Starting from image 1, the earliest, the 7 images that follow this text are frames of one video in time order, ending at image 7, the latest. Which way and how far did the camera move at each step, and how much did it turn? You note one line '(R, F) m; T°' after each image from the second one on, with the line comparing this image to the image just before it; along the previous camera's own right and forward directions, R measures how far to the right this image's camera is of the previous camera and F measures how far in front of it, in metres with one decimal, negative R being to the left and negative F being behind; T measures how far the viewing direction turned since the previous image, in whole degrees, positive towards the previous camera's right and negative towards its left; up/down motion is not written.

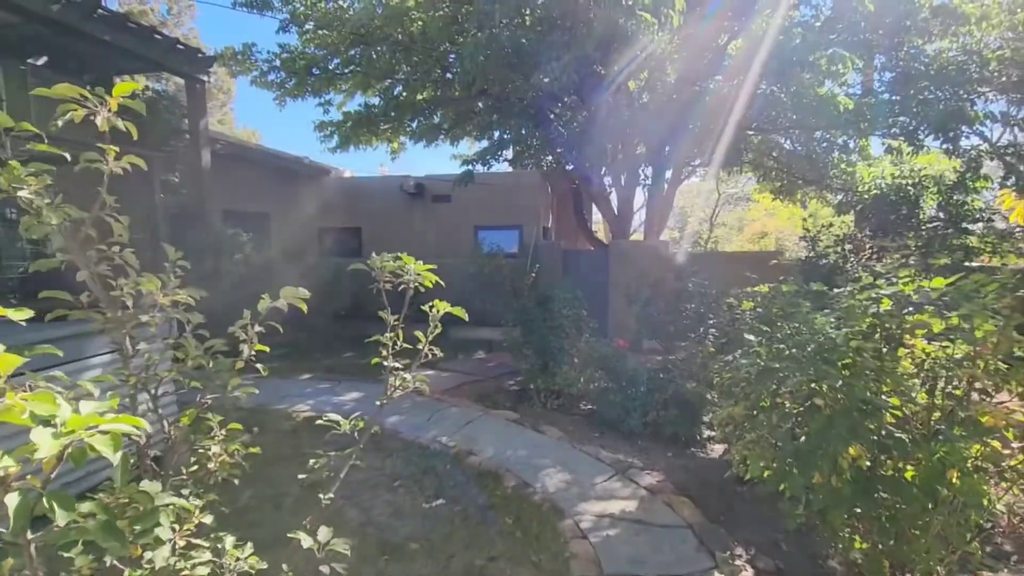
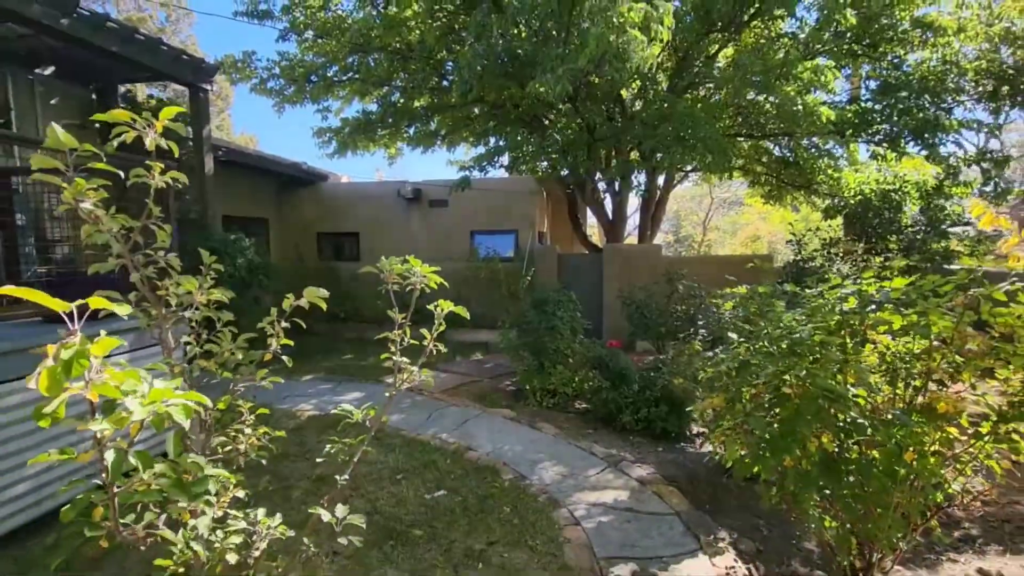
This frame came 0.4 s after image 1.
(0.0, -0.2) m; 0°
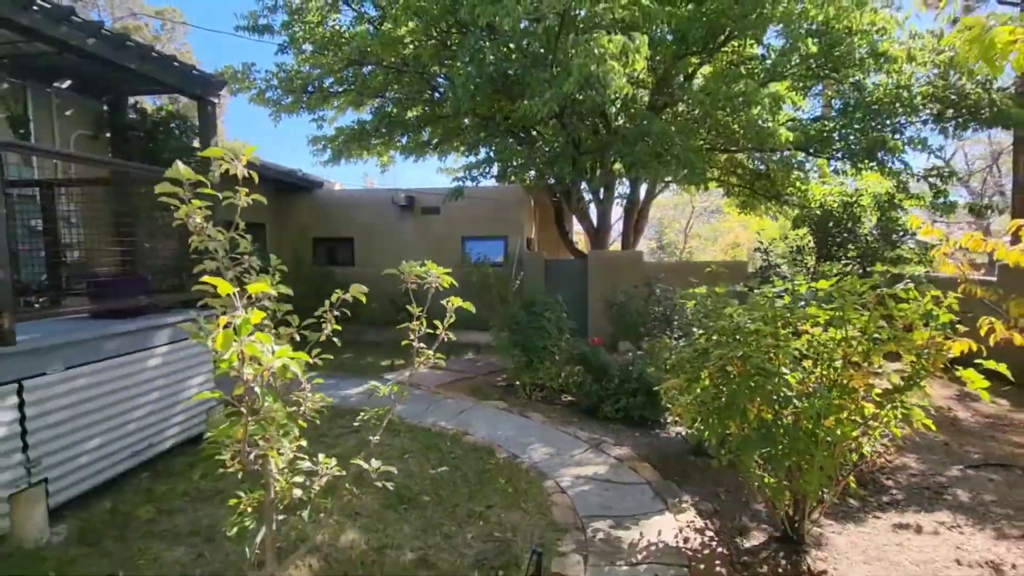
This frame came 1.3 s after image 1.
(-0.1, -0.5) m; +1°
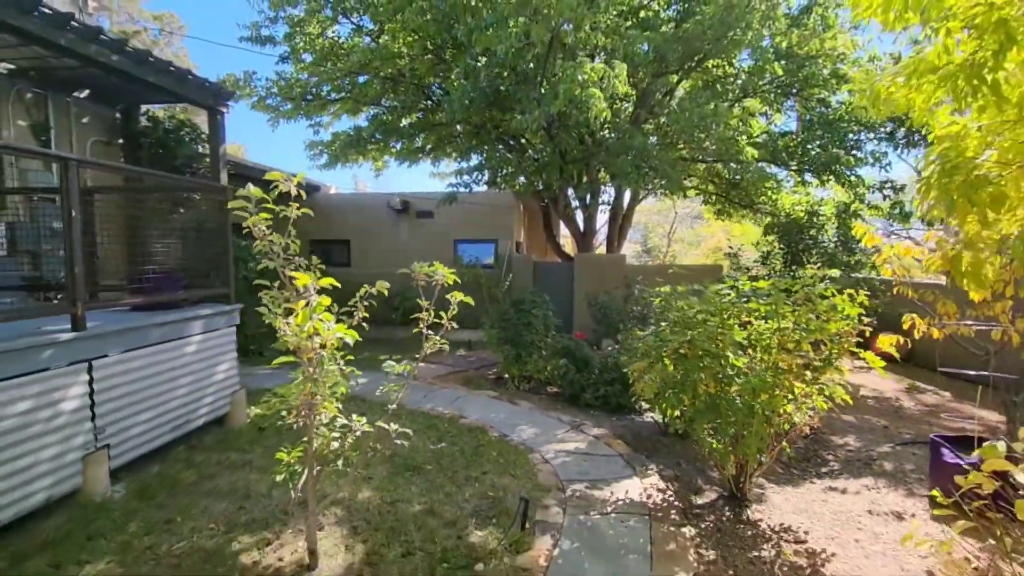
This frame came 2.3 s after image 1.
(0.0, -0.5) m; +1°
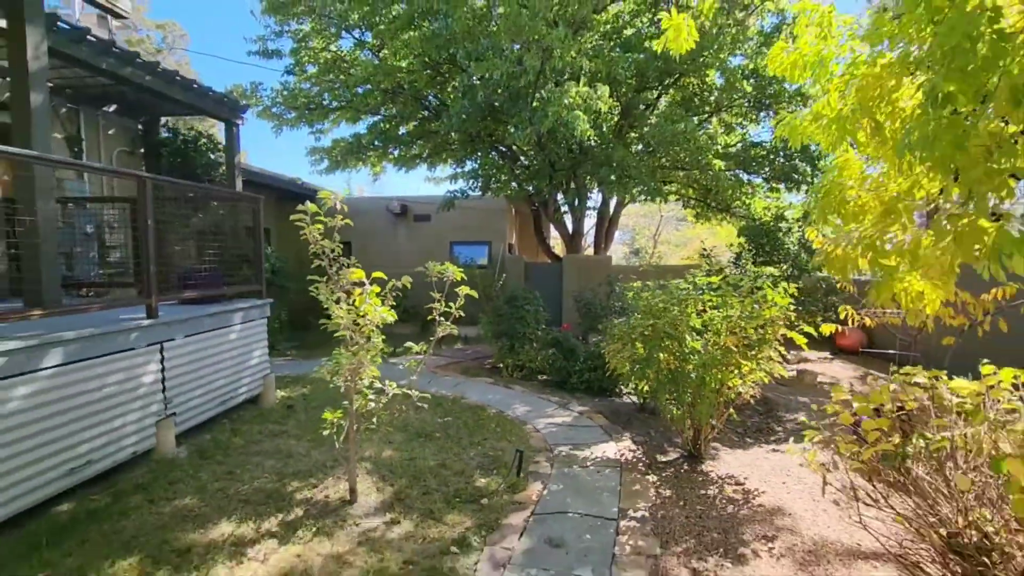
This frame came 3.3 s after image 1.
(0.0, -0.7) m; +1°
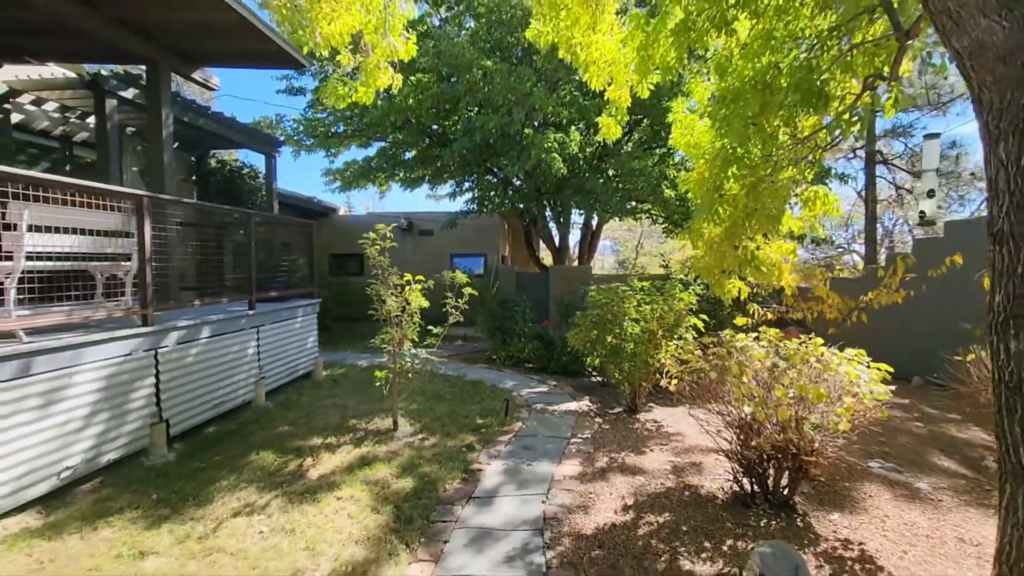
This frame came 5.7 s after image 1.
(+0.1, -1.6) m; +1°
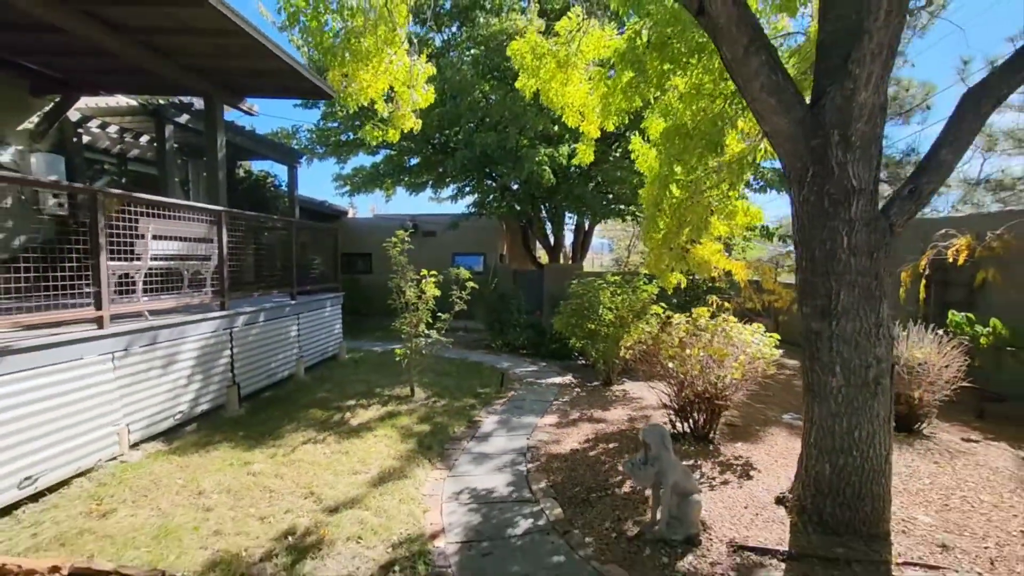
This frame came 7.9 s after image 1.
(+0.1, -1.2) m; 0°
